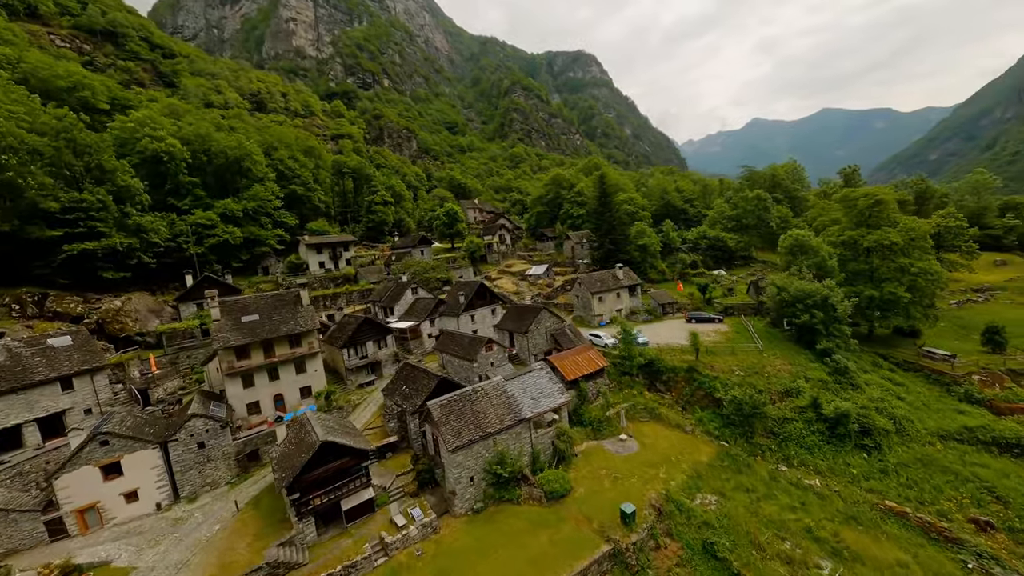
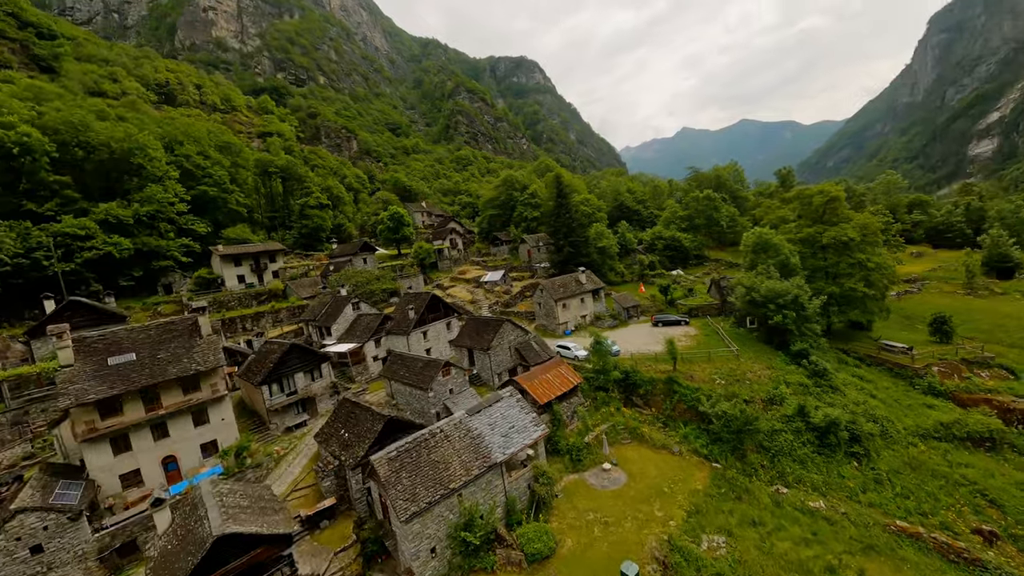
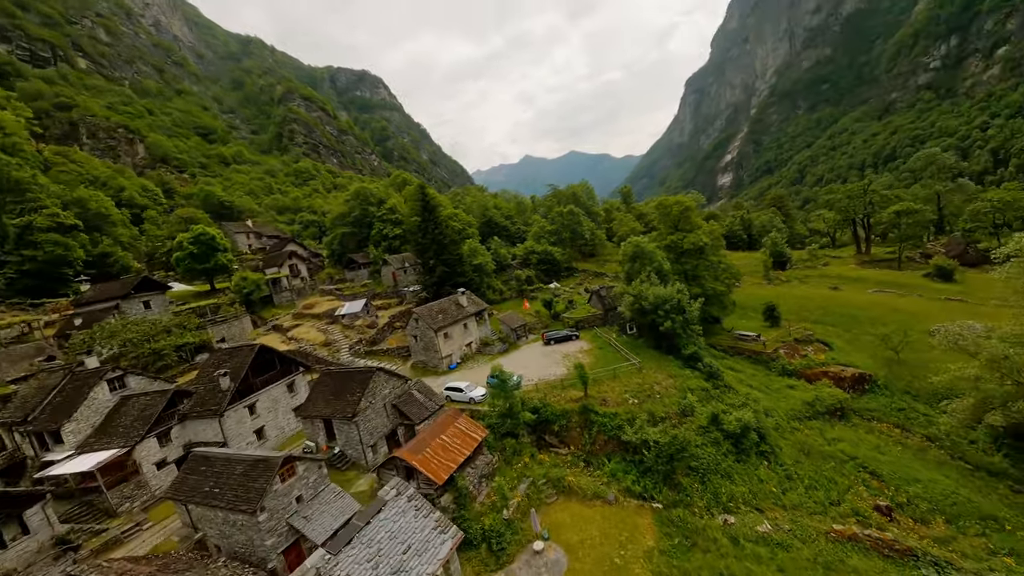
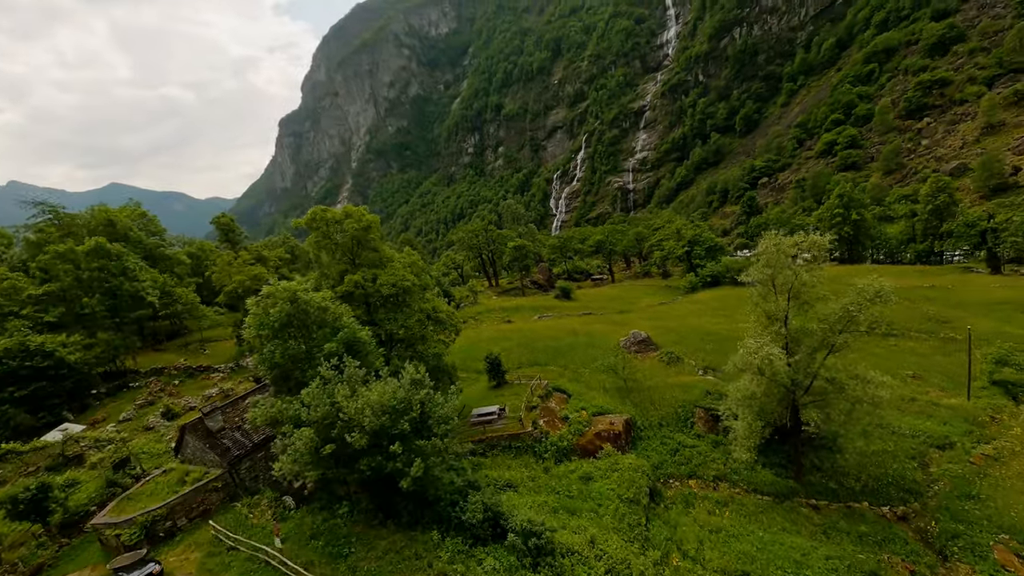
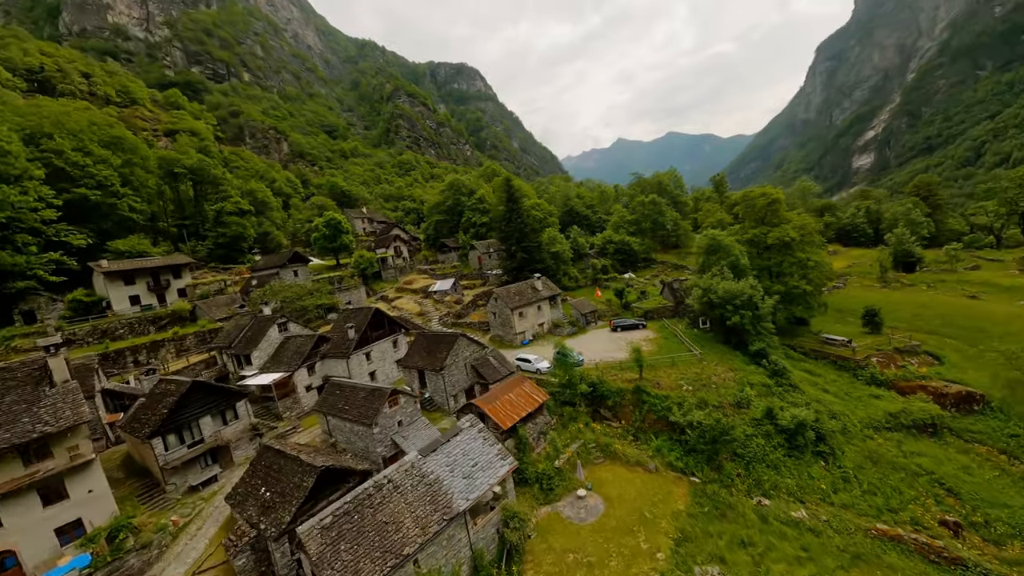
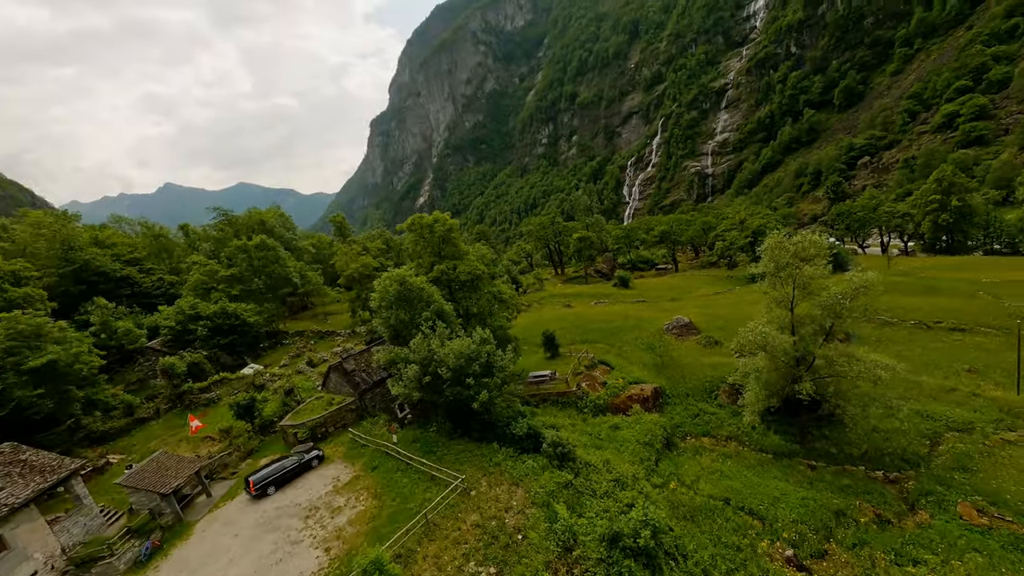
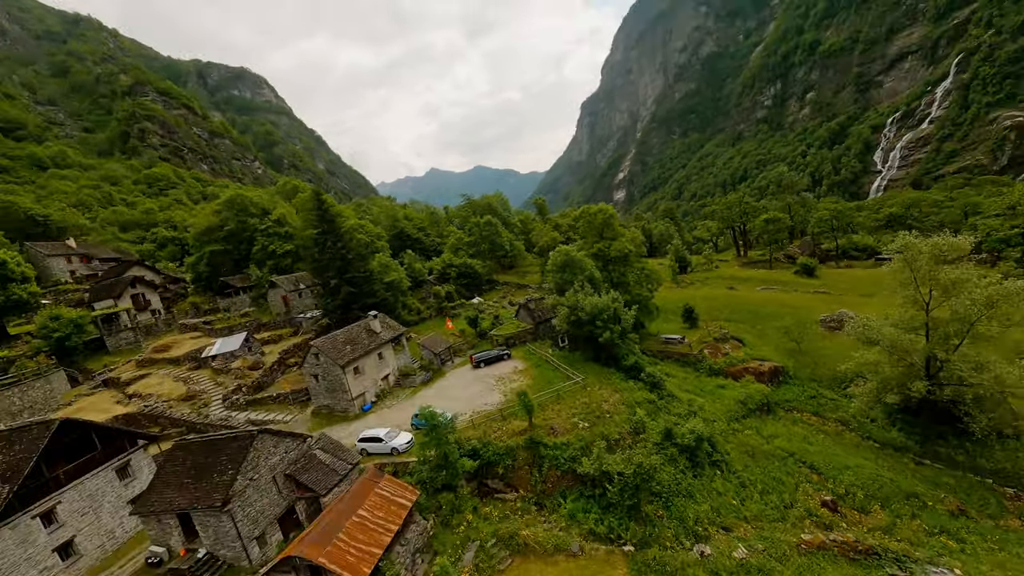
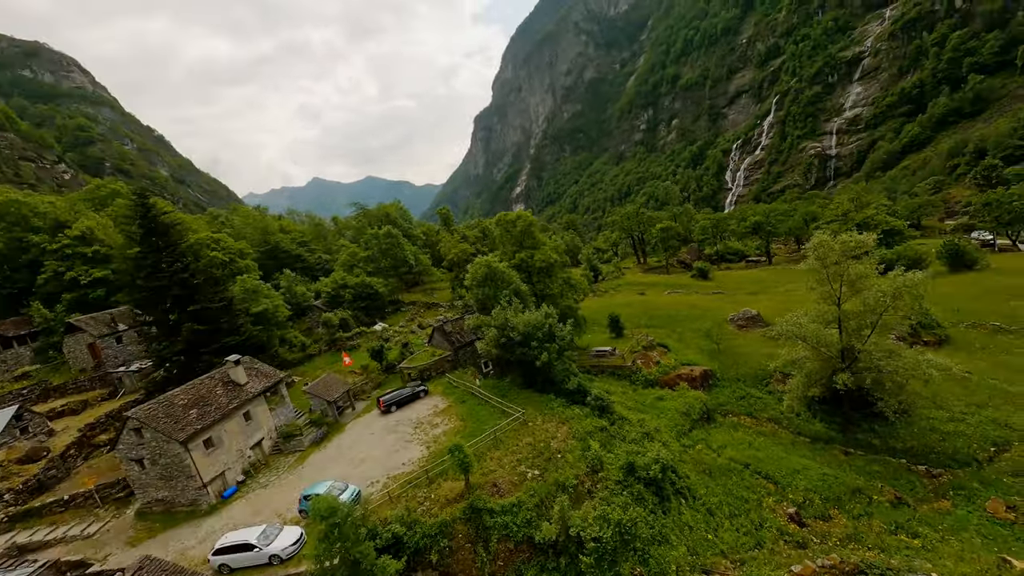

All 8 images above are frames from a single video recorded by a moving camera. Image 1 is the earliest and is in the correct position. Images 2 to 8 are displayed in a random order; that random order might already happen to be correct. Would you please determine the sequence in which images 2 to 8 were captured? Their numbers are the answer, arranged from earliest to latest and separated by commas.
2, 5, 3, 7, 8, 6, 4
